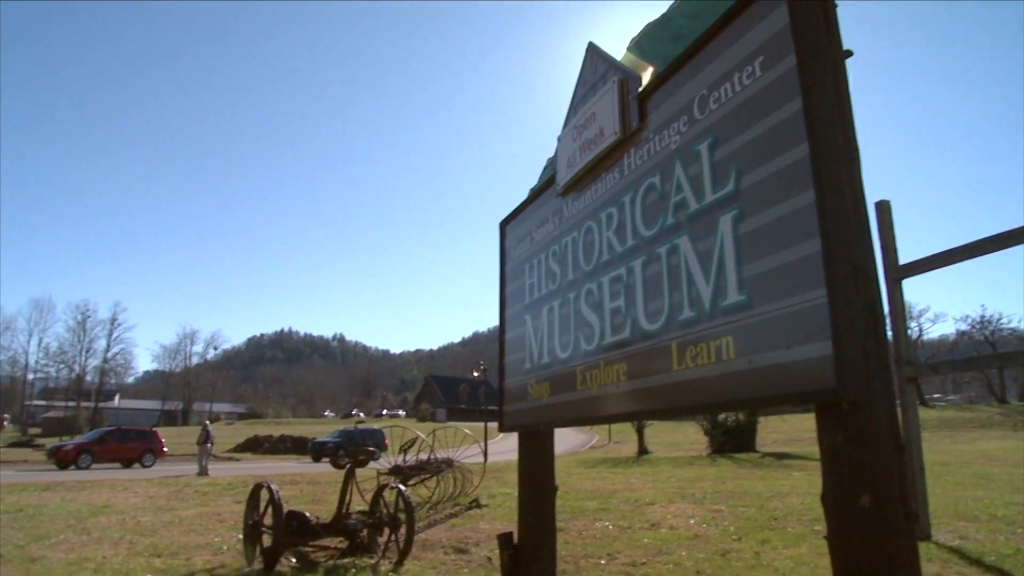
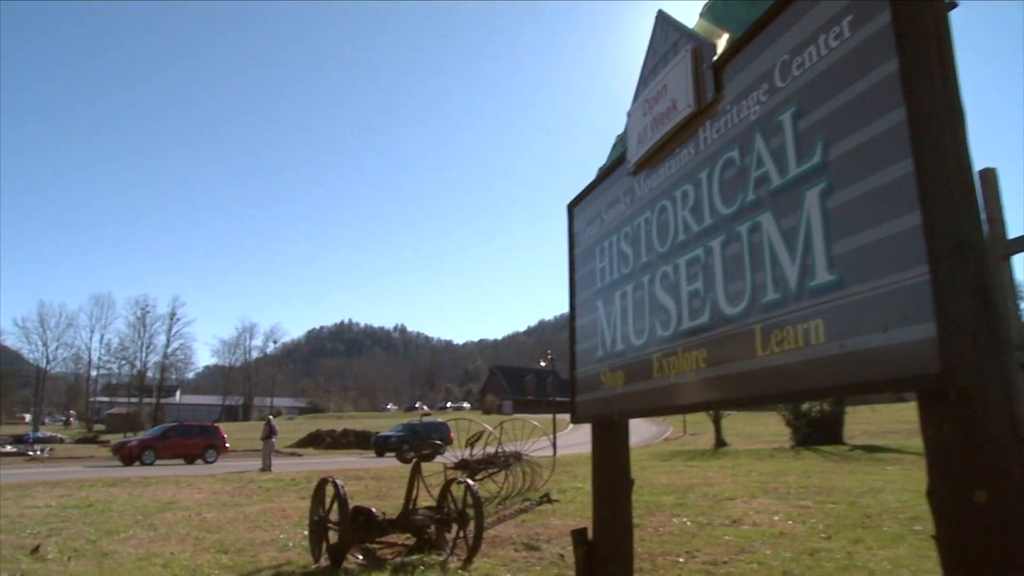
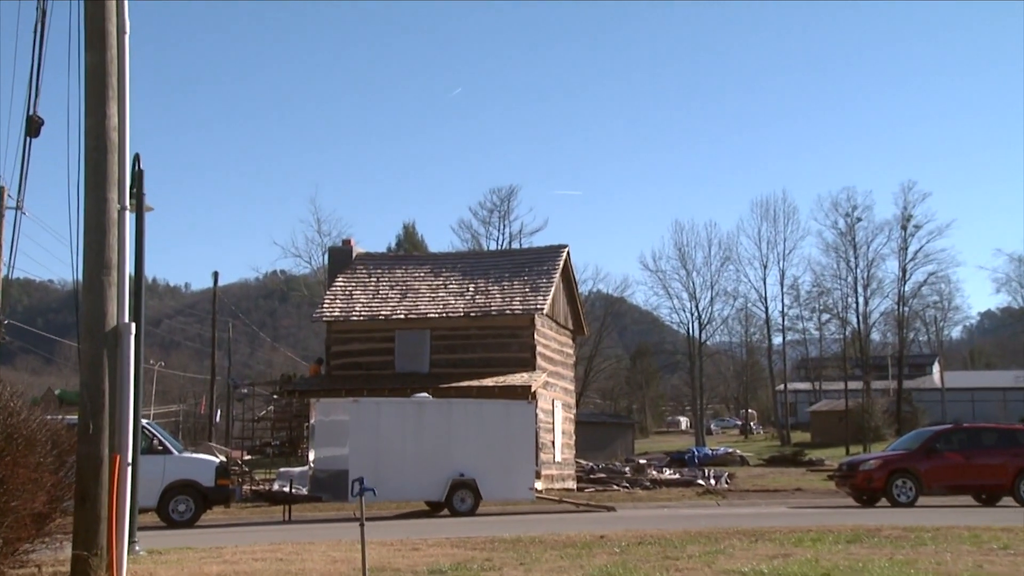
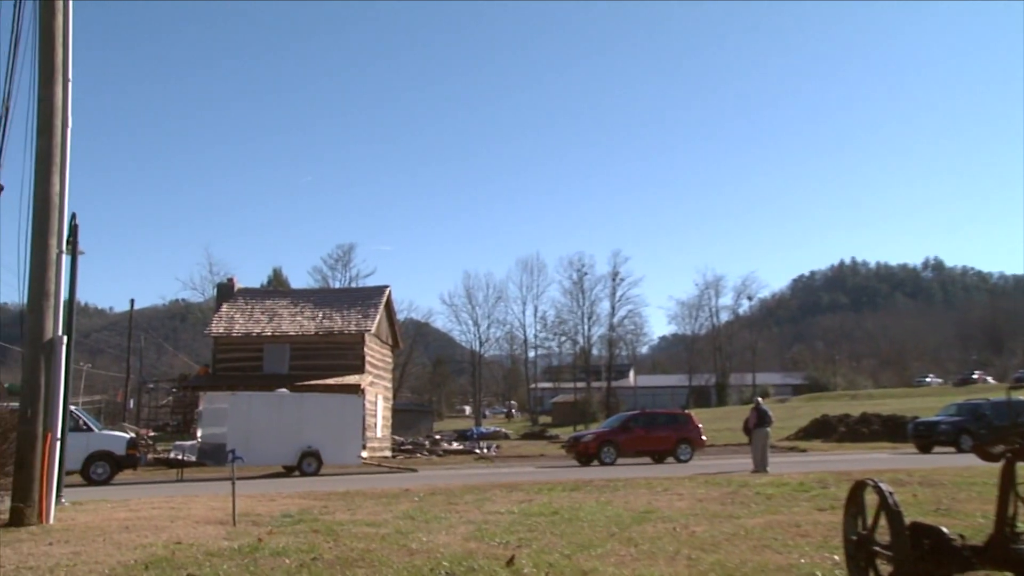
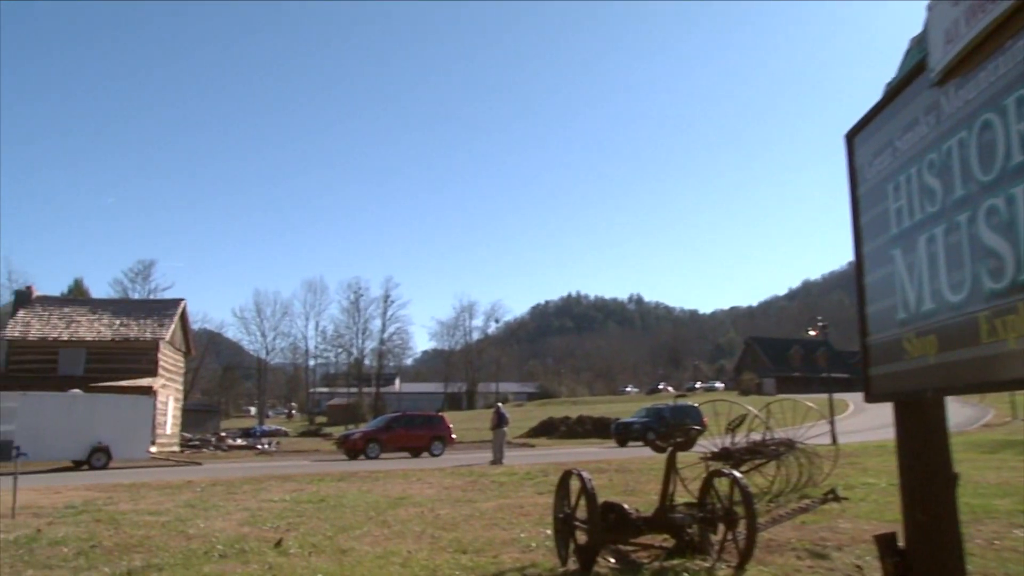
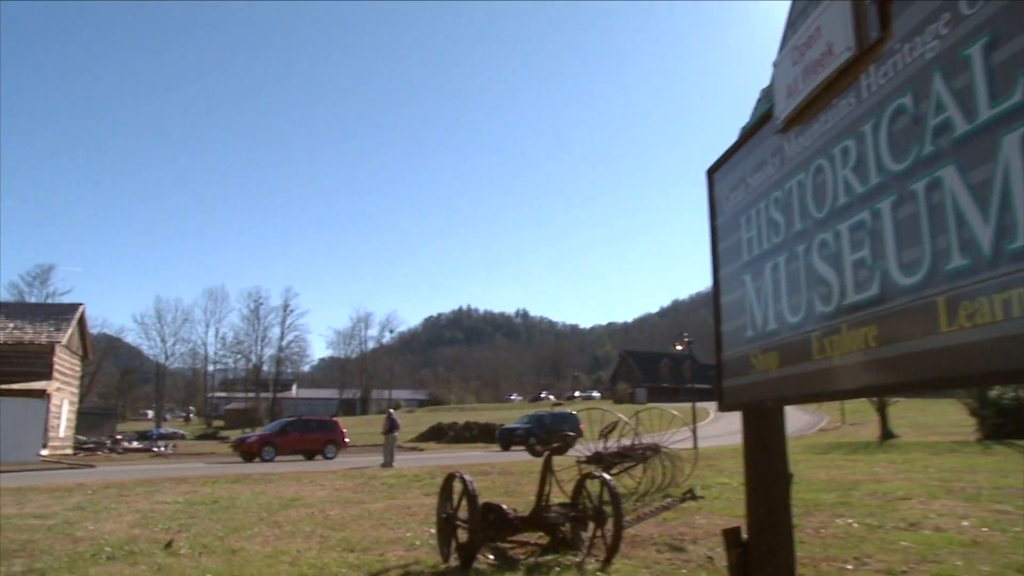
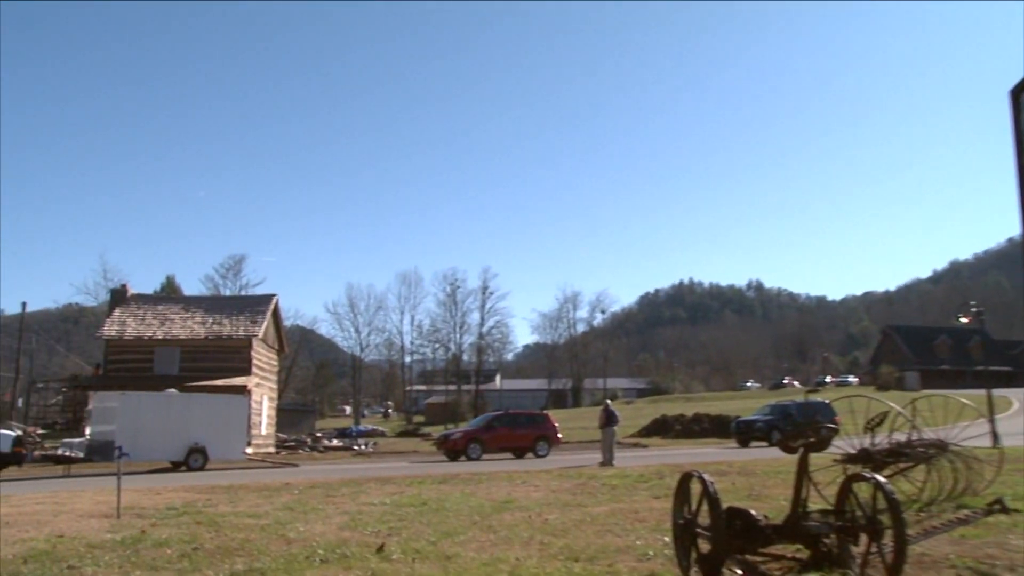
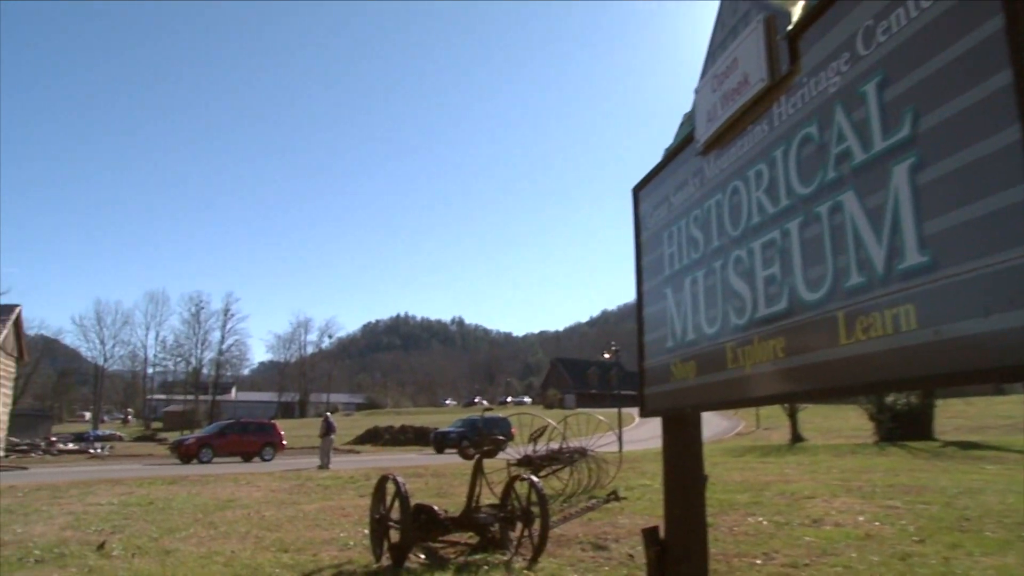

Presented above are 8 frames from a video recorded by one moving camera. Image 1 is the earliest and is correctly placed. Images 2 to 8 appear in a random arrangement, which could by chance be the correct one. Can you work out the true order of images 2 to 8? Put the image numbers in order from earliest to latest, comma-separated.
2, 8, 6, 5, 7, 4, 3
